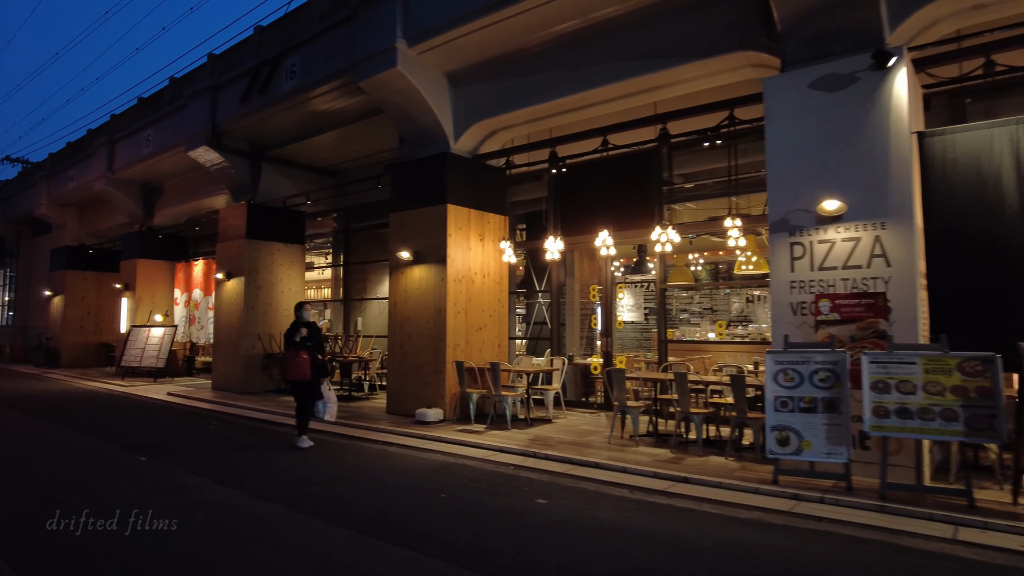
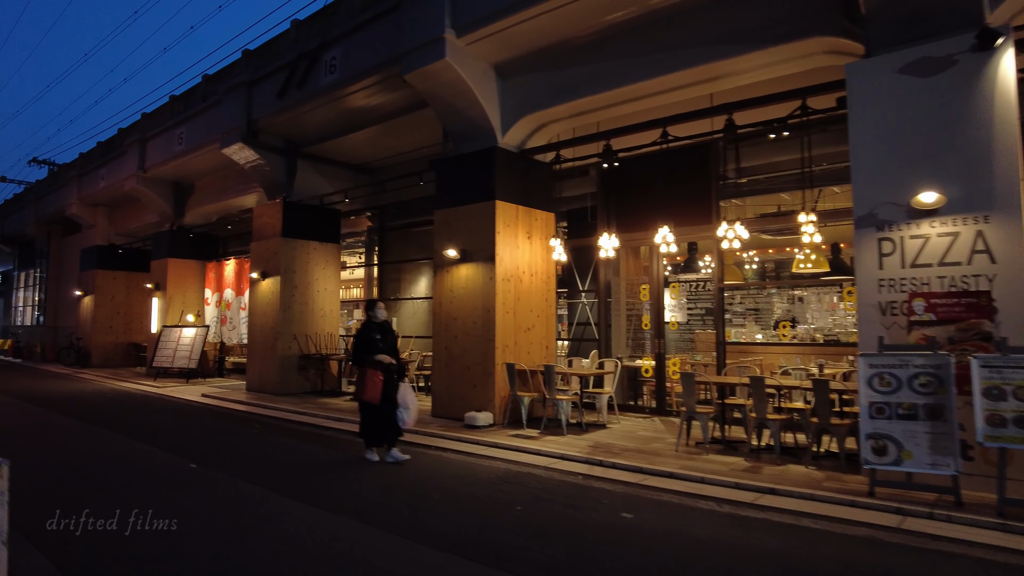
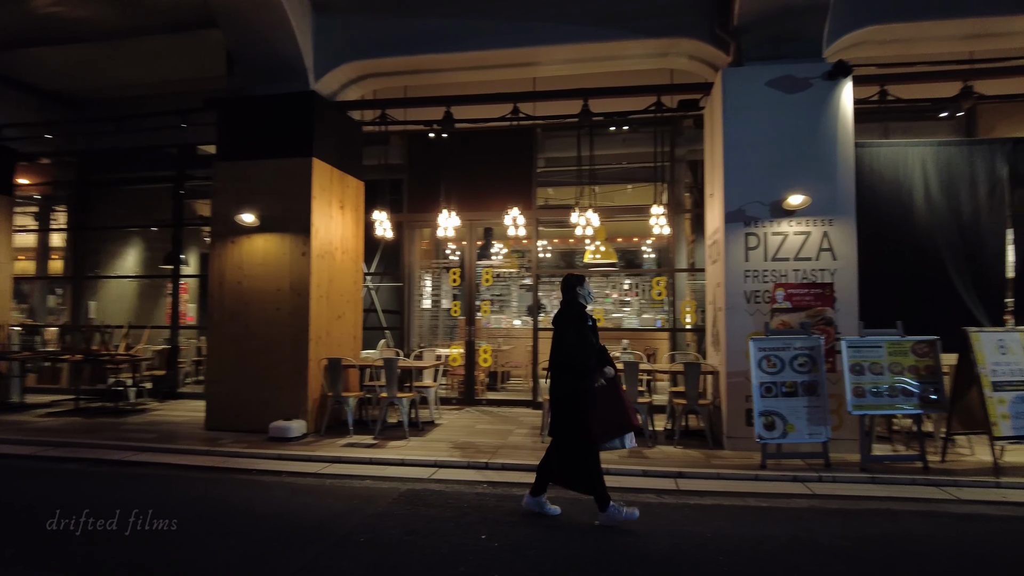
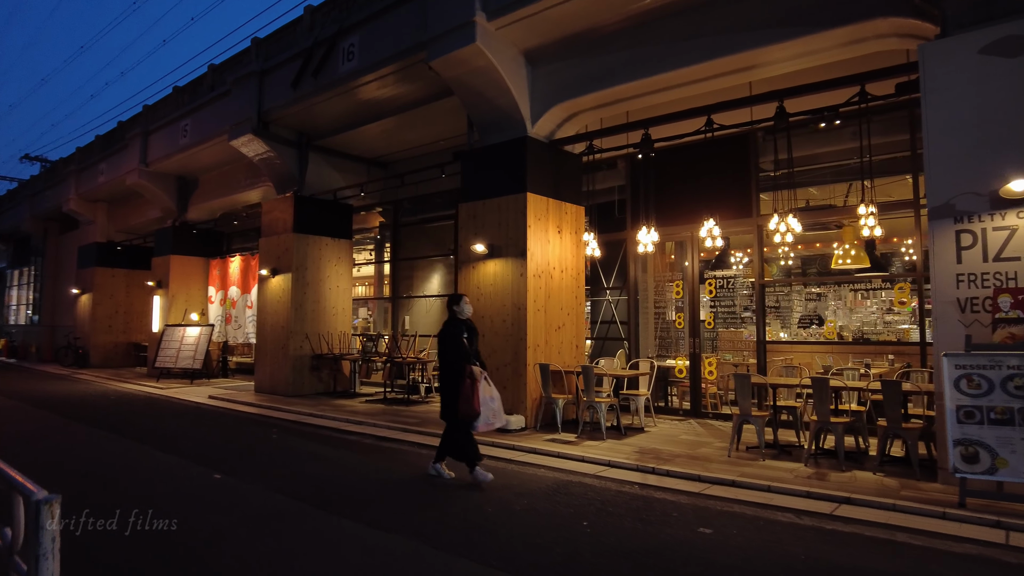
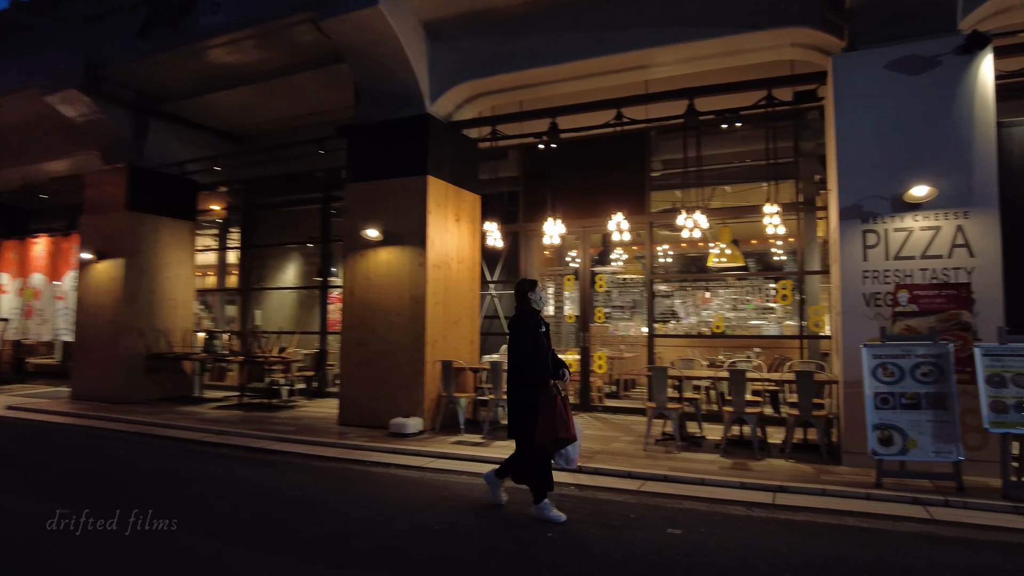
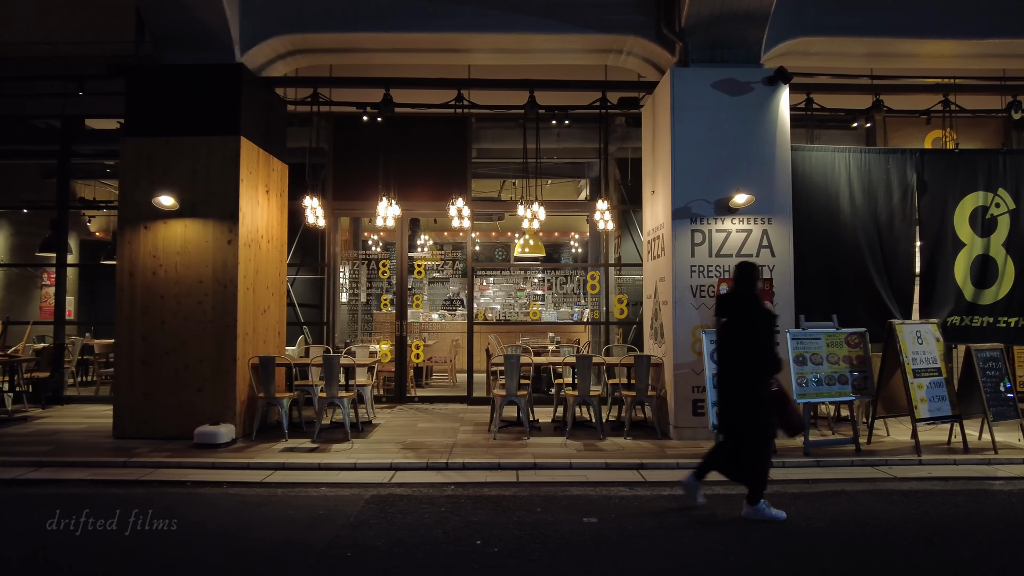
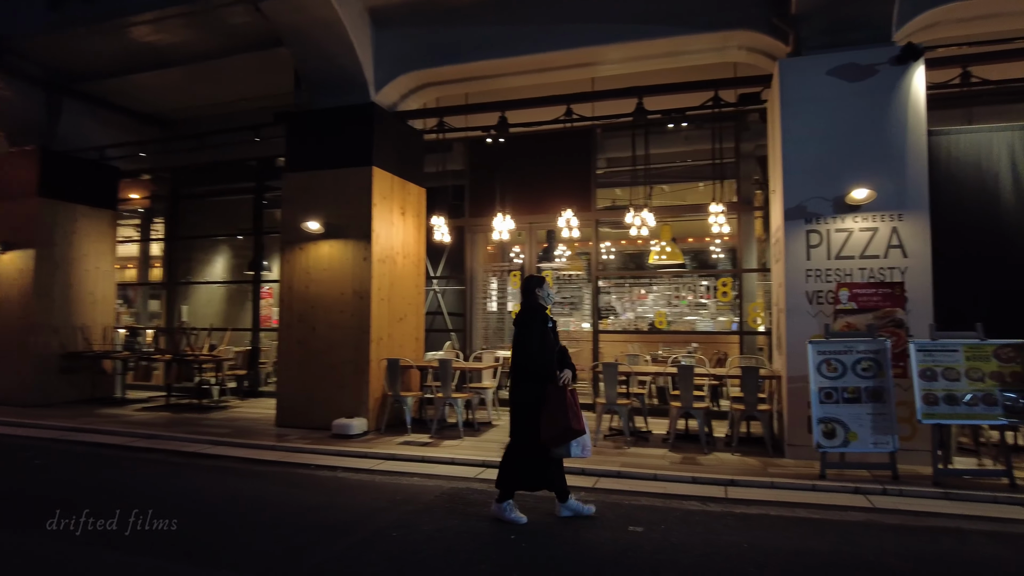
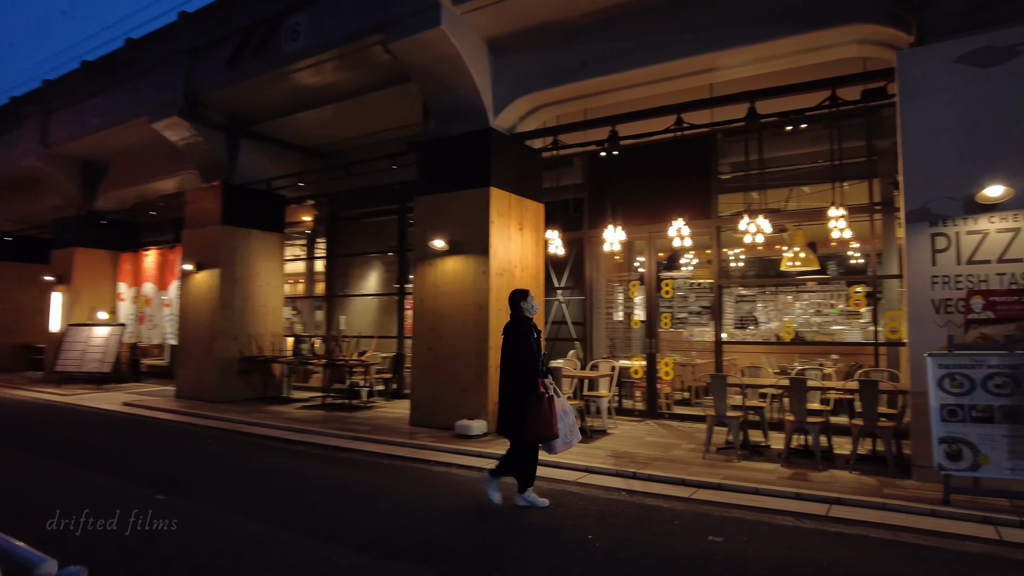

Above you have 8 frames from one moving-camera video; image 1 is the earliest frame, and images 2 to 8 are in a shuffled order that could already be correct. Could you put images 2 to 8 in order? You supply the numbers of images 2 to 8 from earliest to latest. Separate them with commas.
2, 4, 8, 5, 7, 3, 6
